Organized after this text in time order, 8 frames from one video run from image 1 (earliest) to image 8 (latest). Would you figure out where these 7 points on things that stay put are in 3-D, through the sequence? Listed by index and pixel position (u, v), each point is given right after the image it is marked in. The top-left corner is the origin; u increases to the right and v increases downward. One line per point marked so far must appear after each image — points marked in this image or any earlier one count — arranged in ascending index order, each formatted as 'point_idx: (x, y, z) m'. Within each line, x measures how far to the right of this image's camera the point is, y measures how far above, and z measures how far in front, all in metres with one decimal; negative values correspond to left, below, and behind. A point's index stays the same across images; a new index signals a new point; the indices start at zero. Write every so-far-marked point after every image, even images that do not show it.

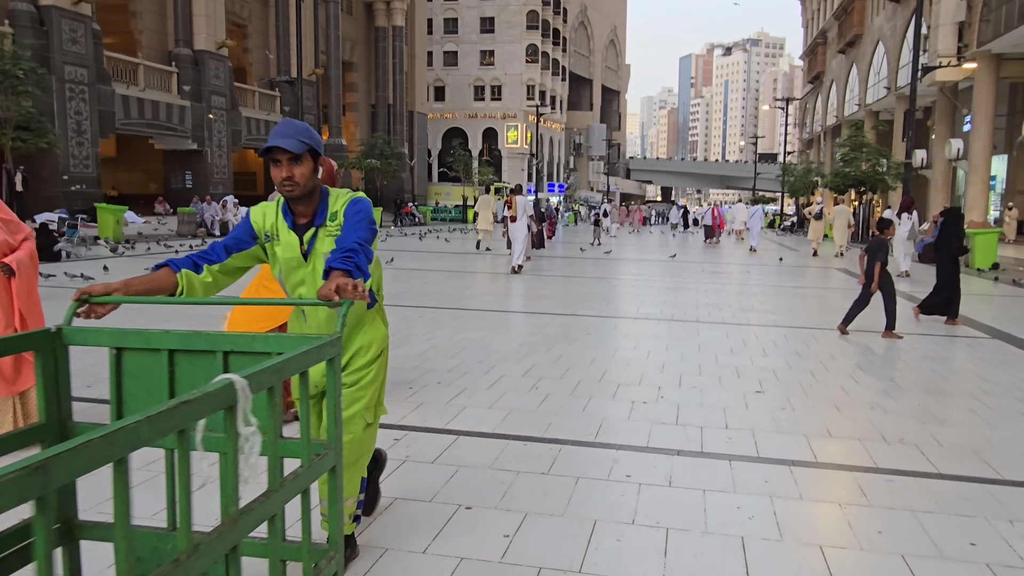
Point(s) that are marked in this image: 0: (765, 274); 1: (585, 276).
0: (+5.4, +0.3, +15.9) m
1: (+1.4, +0.3, +15.4) m
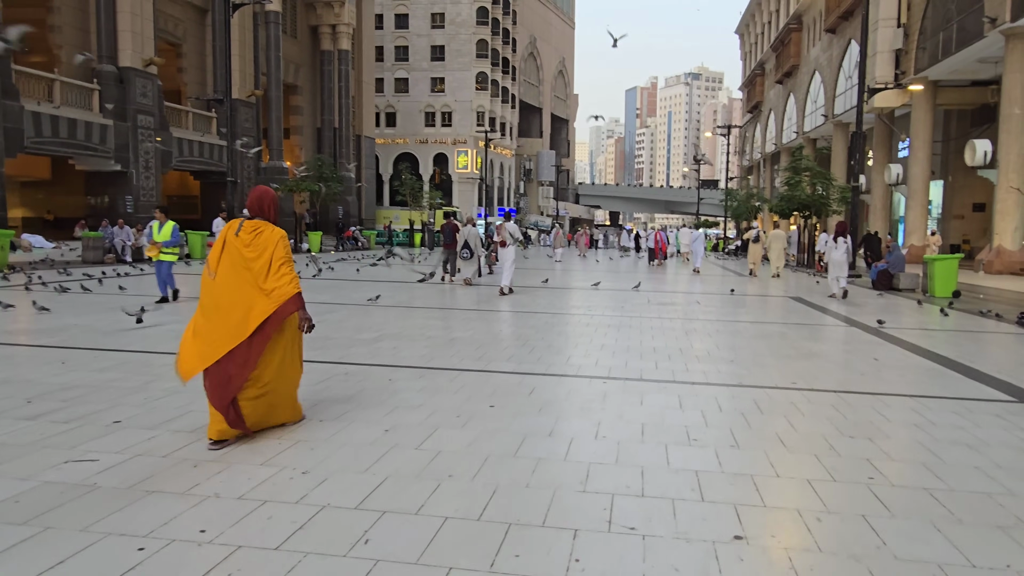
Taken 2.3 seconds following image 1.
0: (+3.9, -0.3, +14.2) m
1: (-0.1, -0.4, +13.4) m
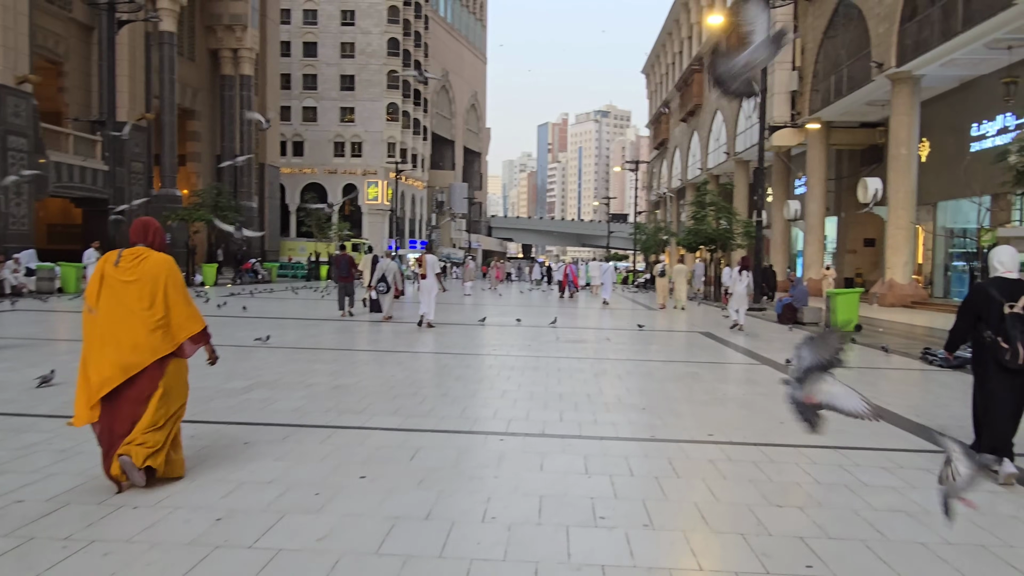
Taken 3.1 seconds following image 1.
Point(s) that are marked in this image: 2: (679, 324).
0: (+2.1, -1.0, +13.8) m
1: (-1.7, -1.0, +12.5) m
2: (+4.2, -0.9, +18.9) m
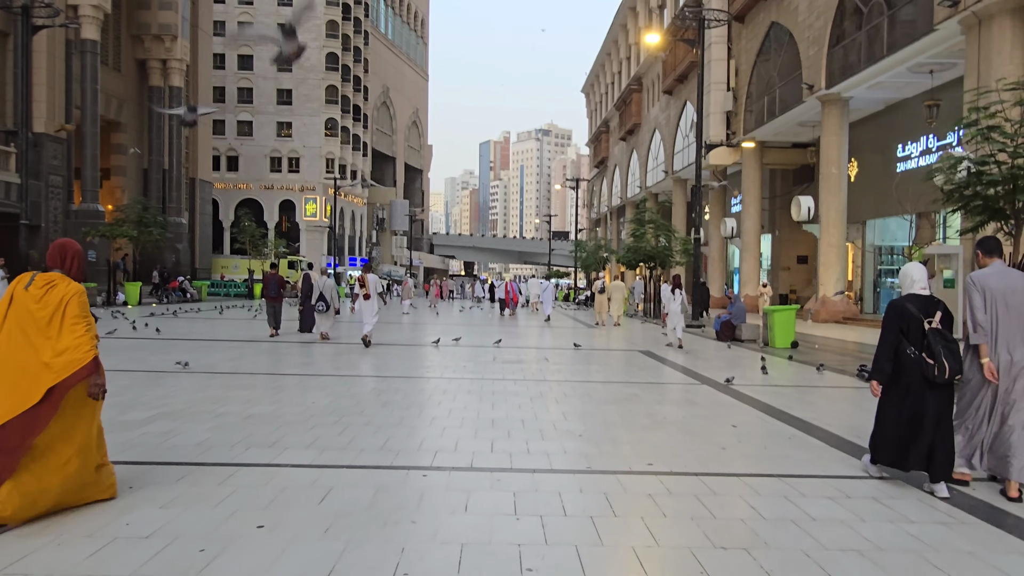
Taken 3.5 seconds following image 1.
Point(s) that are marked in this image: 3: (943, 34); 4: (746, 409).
0: (+1.0, -1.3, +13.4) m
1: (-2.8, -1.3, +11.9) m
2: (+2.6, -1.4, +18.7) m
3: (+11.4, +6.7, +19.7) m
4: (+2.6, -1.3, +8.2) m
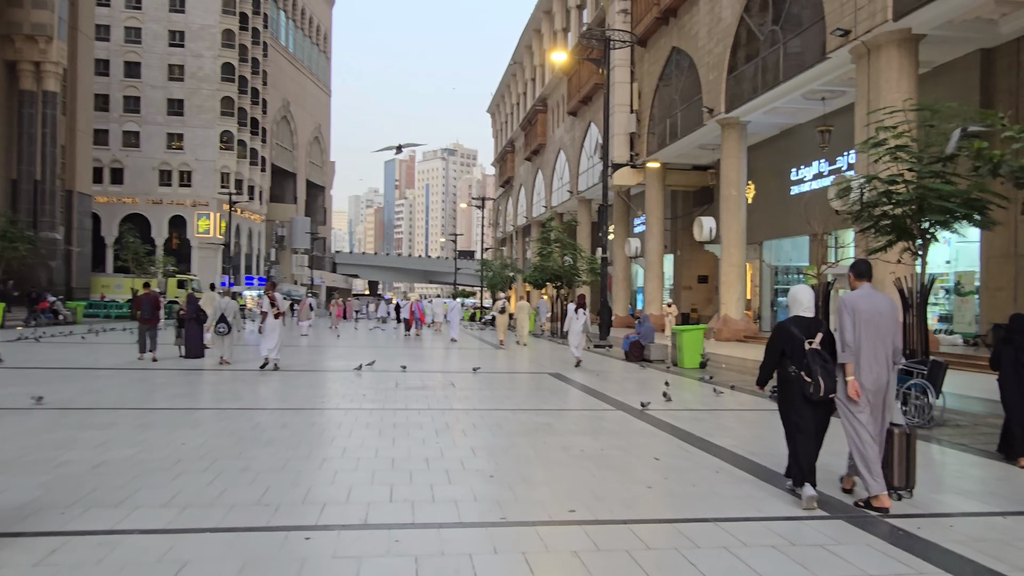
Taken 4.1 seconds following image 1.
0: (-0.7, -1.7, +12.7) m
1: (-4.2, -1.6, +10.7) m
2: (+0.3, -1.9, +18.1) m
3: (+8.9, +6.2, +20.4) m
4: (+1.6, -1.6, +7.7) m
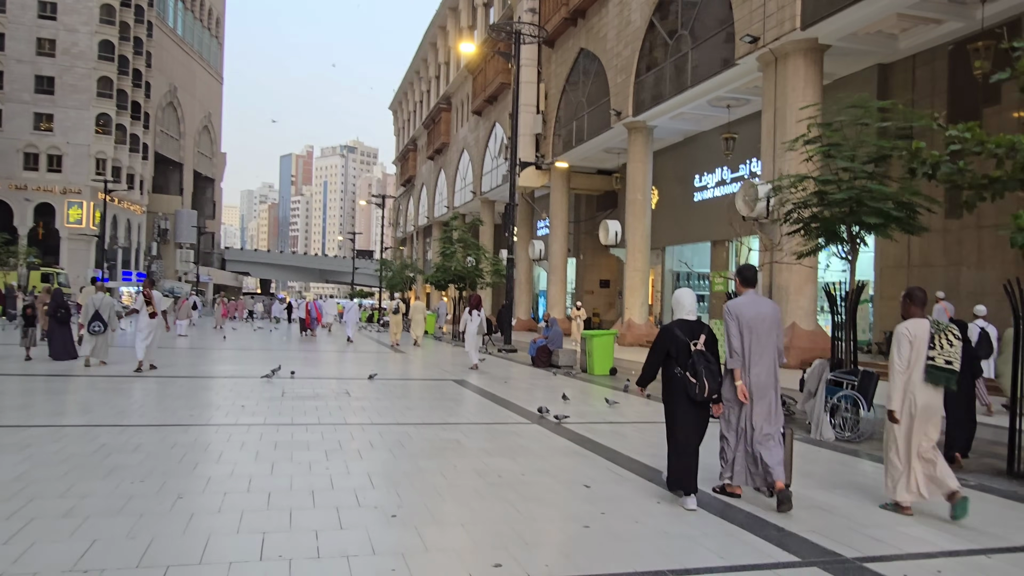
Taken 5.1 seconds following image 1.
0: (-2.2, -1.6, +11.5) m
1: (-5.4, -1.5, +9.1) m
2: (-2.0, -1.9, +17.0) m
3: (+6.4, +6.0, +20.5) m
4: (+0.7, -1.6, +6.9) m
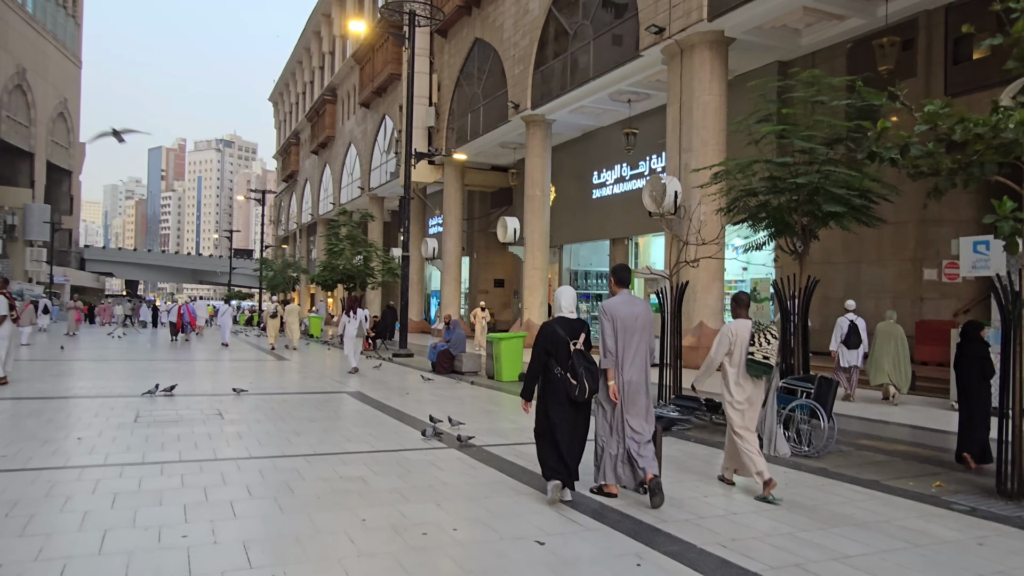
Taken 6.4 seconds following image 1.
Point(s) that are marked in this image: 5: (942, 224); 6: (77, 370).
0: (-3.5, -1.6, +9.8) m
1: (-6.3, -1.5, +6.9) m
2: (-4.0, -1.9, +15.2) m
3: (+3.6, +6.1, +19.9) m
4: (+0.1, -1.5, +5.6) m
5: (+9.2, +1.4, +15.8) m
6: (-9.8, -1.9, +16.6) m
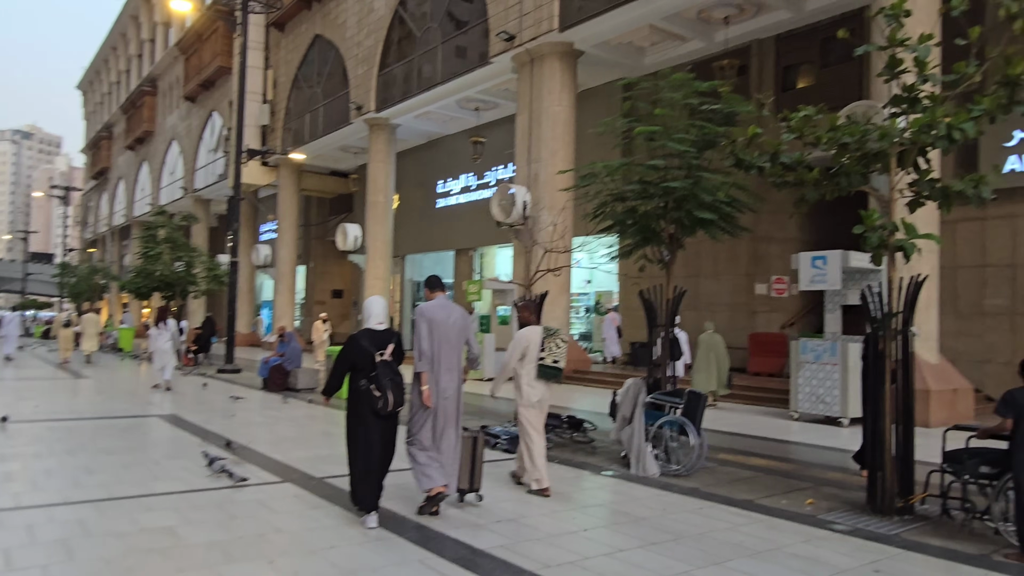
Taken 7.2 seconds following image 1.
0: (-5.2, -1.7, +8.0) m
1: (-7.4, -1.5, +4.6) m
2: (-7.0, -2.0, +13.2) m
3: (-0.4, +5.8, +19.6) m
4: (-0.8, -1.6, +4.8) m
5: (+5.8, +1.0, +16.7) m
6: (-12.8, -1.9, +13.3) m
